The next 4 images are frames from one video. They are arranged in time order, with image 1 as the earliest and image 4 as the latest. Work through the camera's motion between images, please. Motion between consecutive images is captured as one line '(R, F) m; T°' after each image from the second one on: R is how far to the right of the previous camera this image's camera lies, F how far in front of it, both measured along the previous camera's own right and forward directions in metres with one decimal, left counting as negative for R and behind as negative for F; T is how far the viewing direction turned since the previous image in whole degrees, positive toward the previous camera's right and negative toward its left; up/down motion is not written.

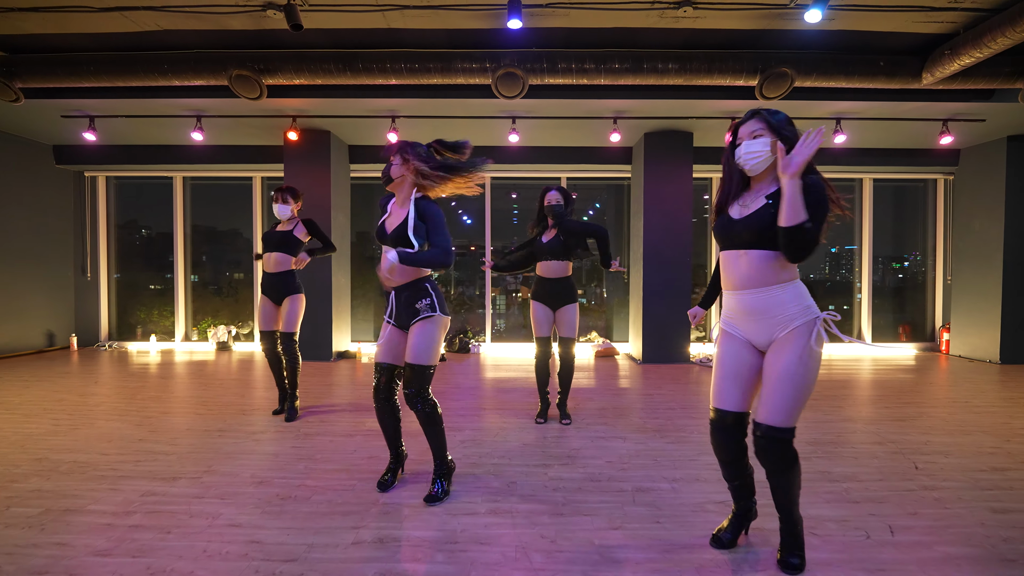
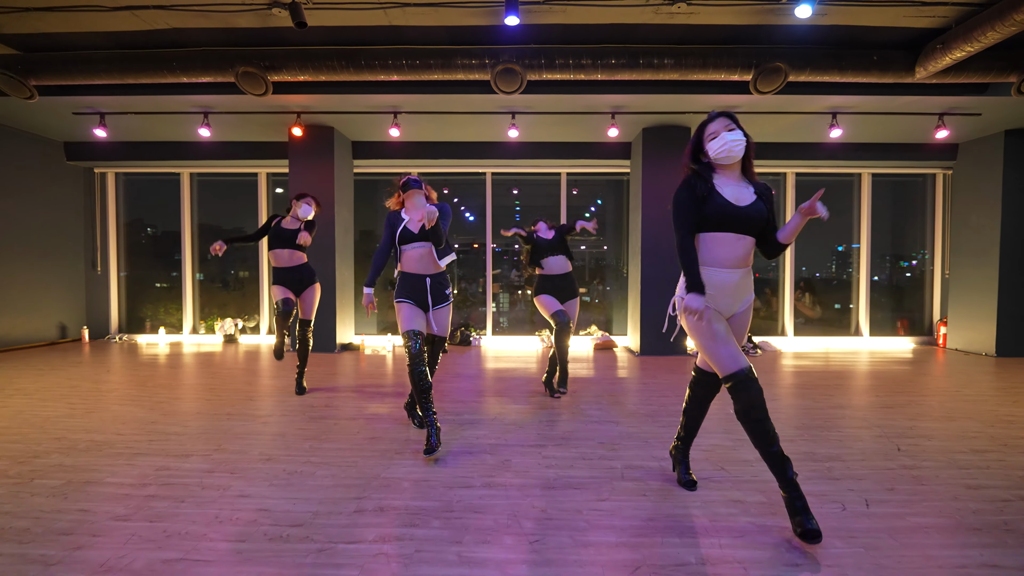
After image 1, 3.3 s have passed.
(0.0, -0.1) m; -1°
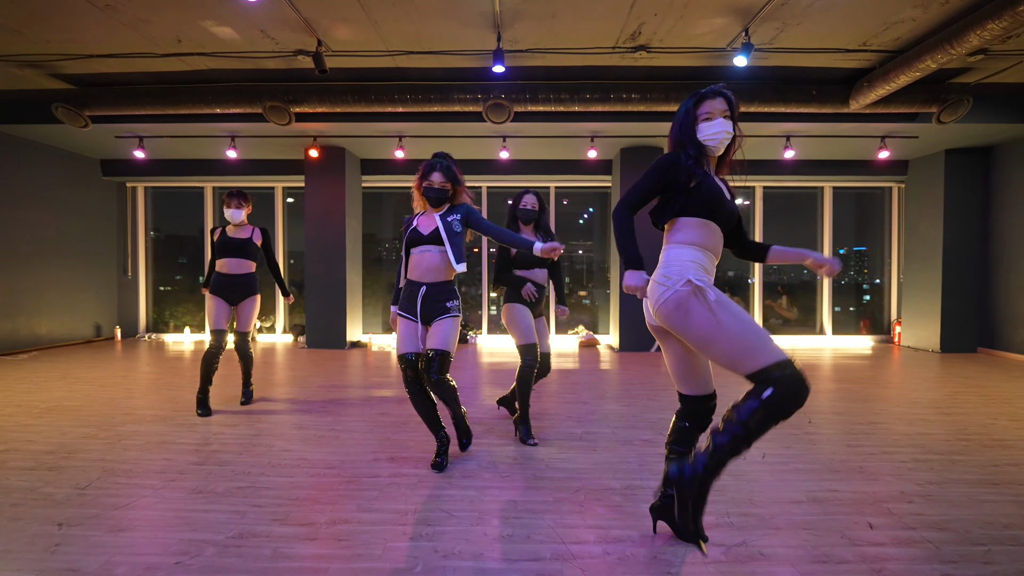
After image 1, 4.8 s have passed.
(+0.1, -0.6) m; 0°
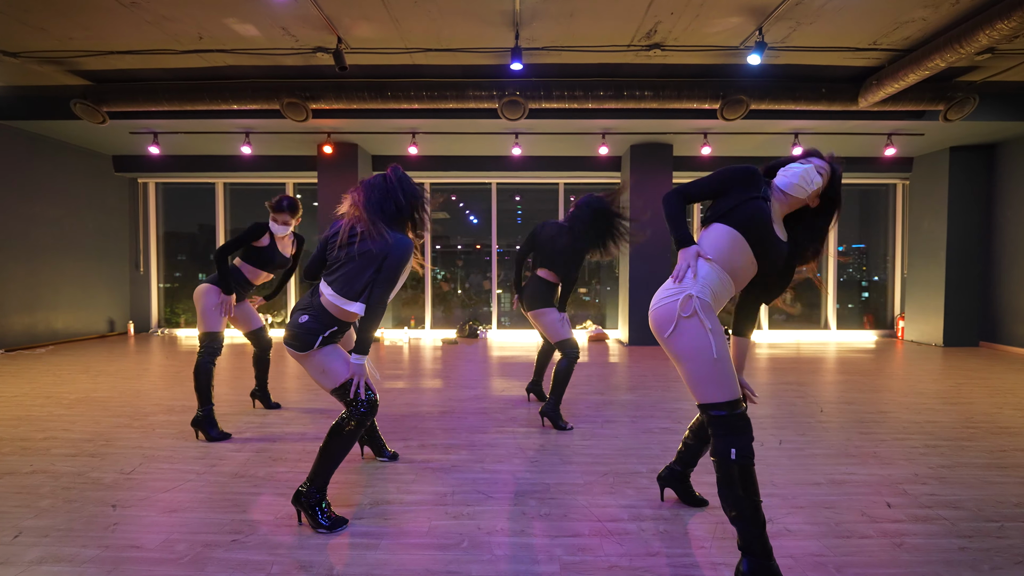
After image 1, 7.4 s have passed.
(-0.2, -0.1) m; 0°
